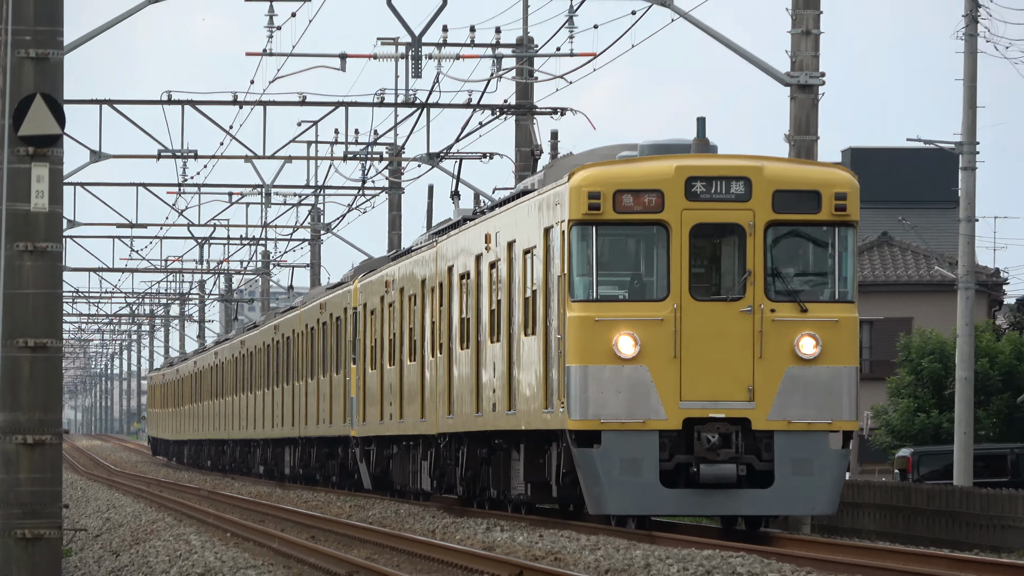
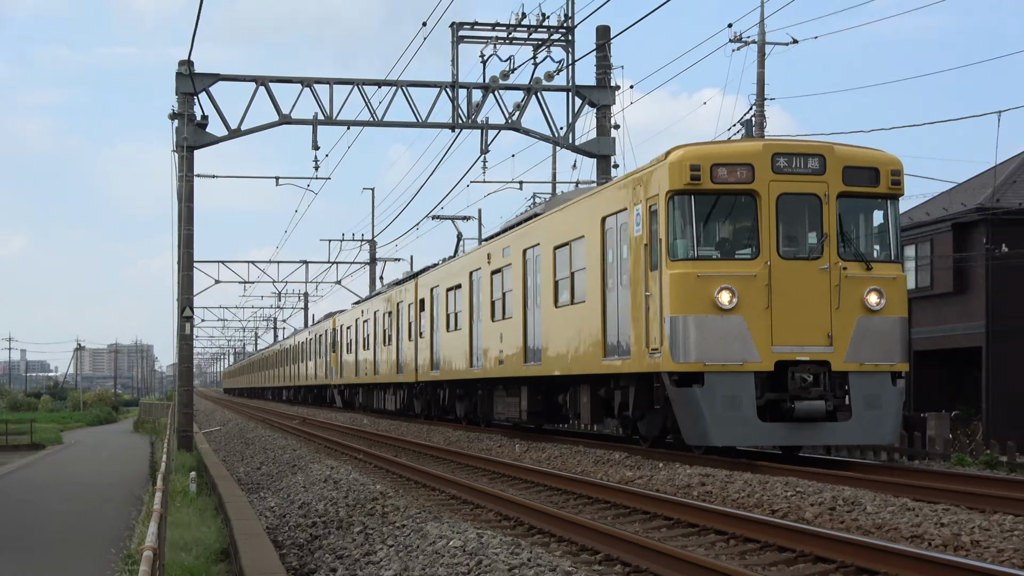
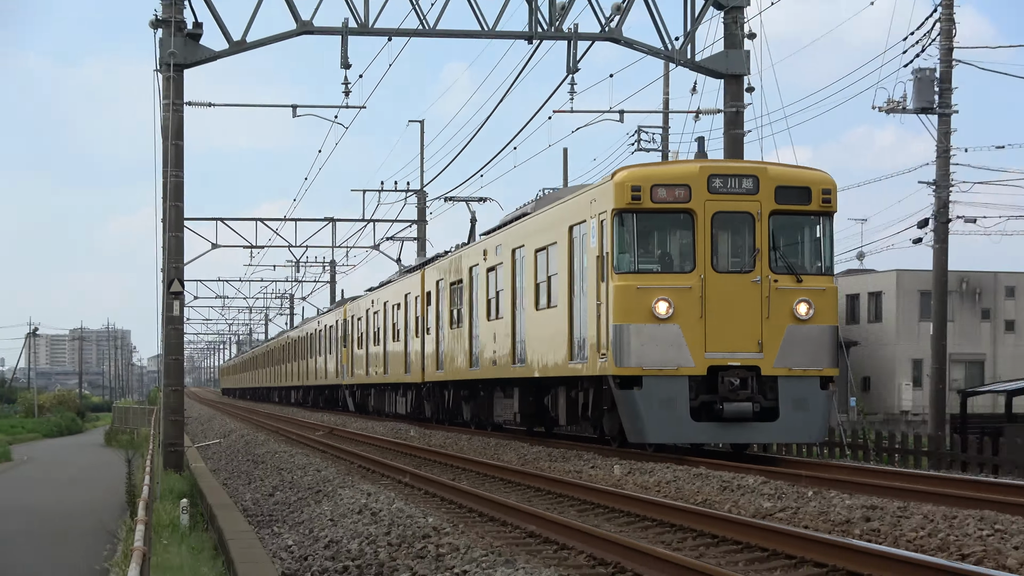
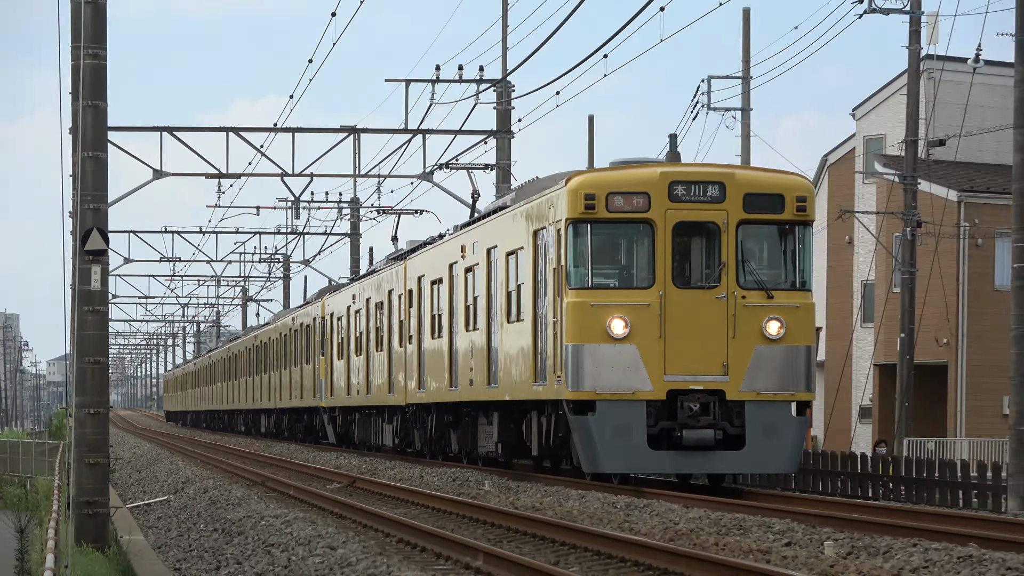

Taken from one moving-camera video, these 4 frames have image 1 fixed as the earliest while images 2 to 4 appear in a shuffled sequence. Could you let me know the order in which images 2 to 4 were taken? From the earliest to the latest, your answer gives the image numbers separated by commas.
4, 3, 2
